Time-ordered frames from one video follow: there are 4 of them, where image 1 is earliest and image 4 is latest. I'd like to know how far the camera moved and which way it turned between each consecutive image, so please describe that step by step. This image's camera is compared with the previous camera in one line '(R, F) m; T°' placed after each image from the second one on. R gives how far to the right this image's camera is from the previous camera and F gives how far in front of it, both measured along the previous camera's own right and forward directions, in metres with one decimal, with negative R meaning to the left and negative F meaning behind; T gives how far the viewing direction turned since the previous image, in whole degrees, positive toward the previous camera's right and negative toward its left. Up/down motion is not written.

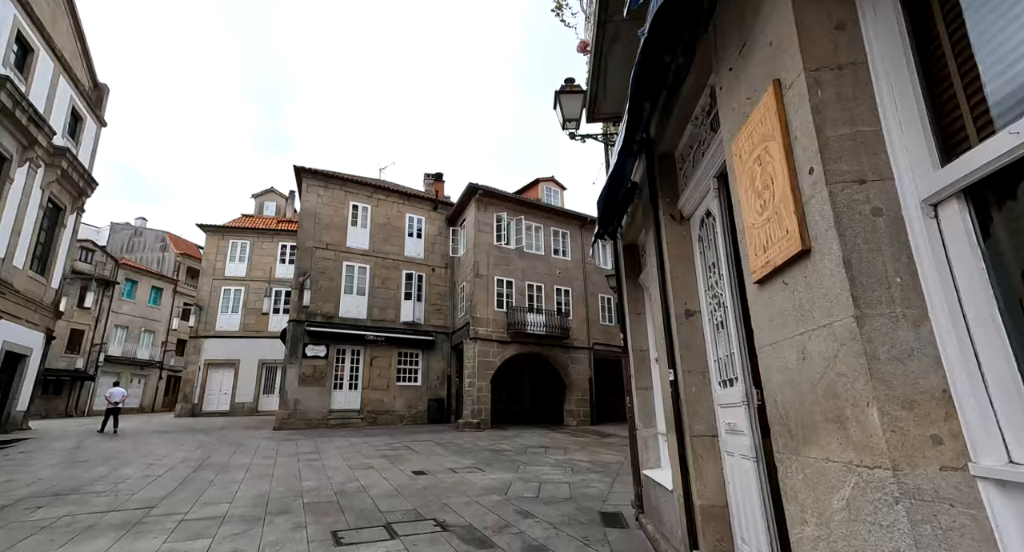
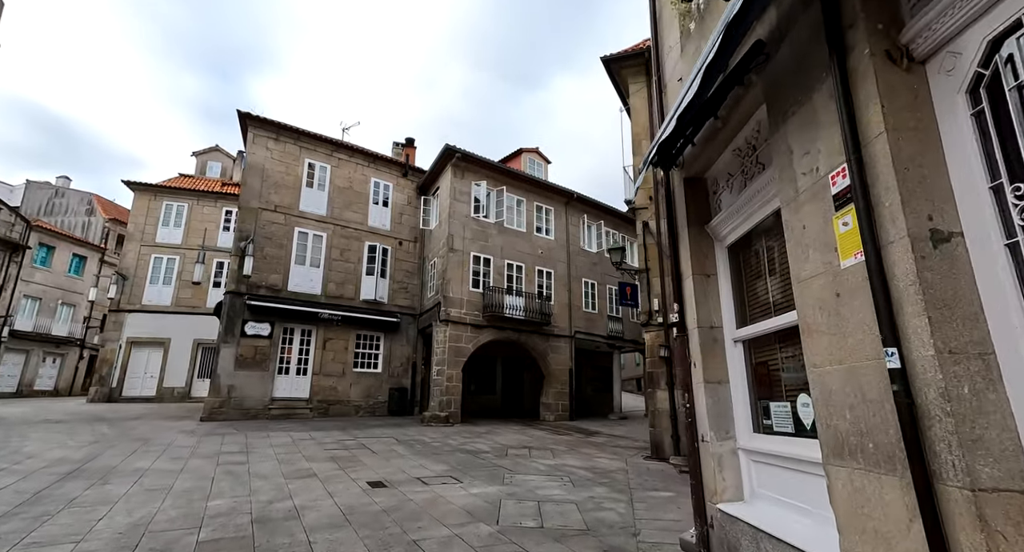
(-0.4, +1.7) m; +4°
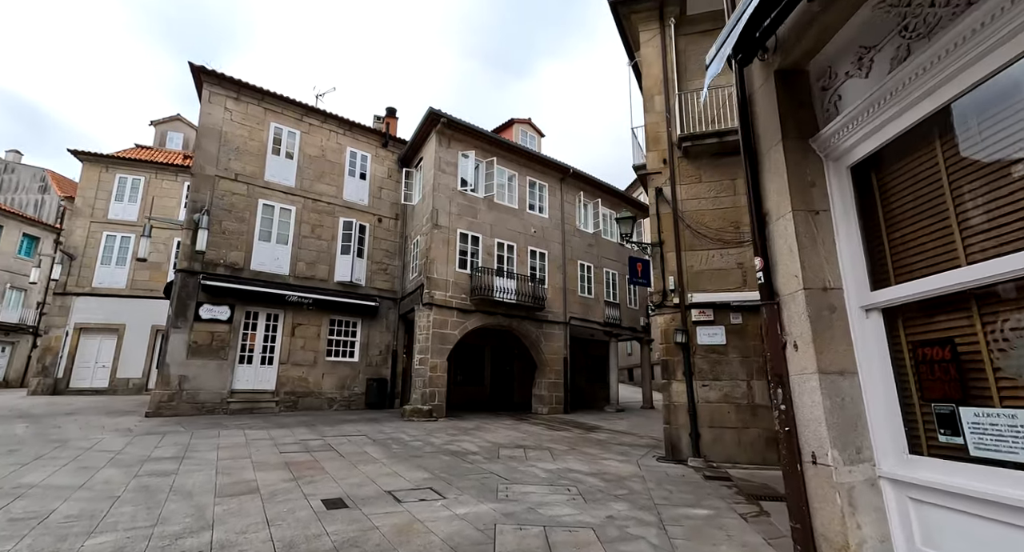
(-0.1, +1.3) m; +2°
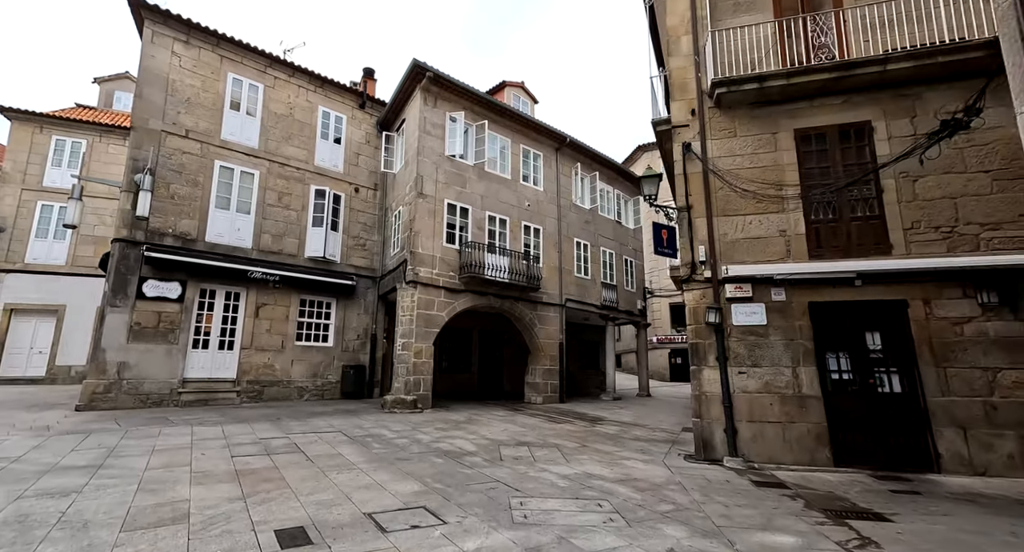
(-0.4, +1.3) m; +3°
